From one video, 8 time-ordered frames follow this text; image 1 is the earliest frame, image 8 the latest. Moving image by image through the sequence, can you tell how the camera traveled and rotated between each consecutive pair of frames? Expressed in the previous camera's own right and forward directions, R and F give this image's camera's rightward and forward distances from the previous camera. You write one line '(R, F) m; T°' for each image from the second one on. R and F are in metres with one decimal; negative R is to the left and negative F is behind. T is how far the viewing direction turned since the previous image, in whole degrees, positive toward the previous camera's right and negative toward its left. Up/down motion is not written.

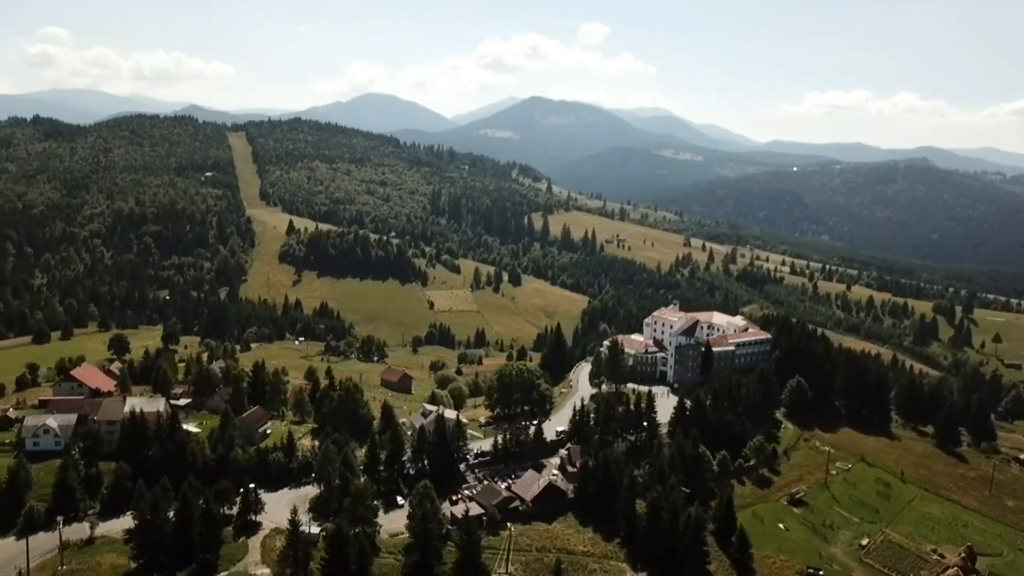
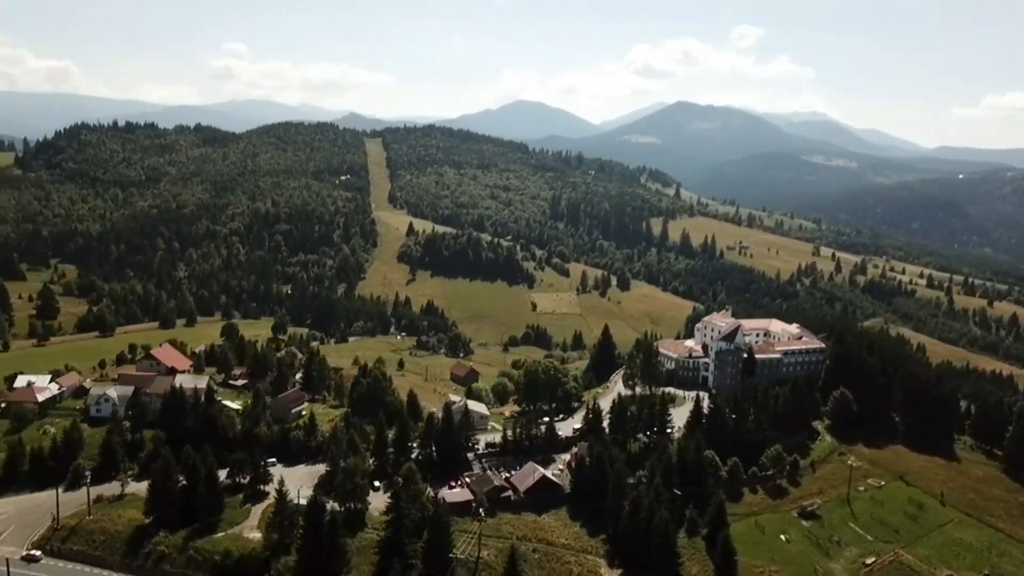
(+12.2, -1.1) m; -10°
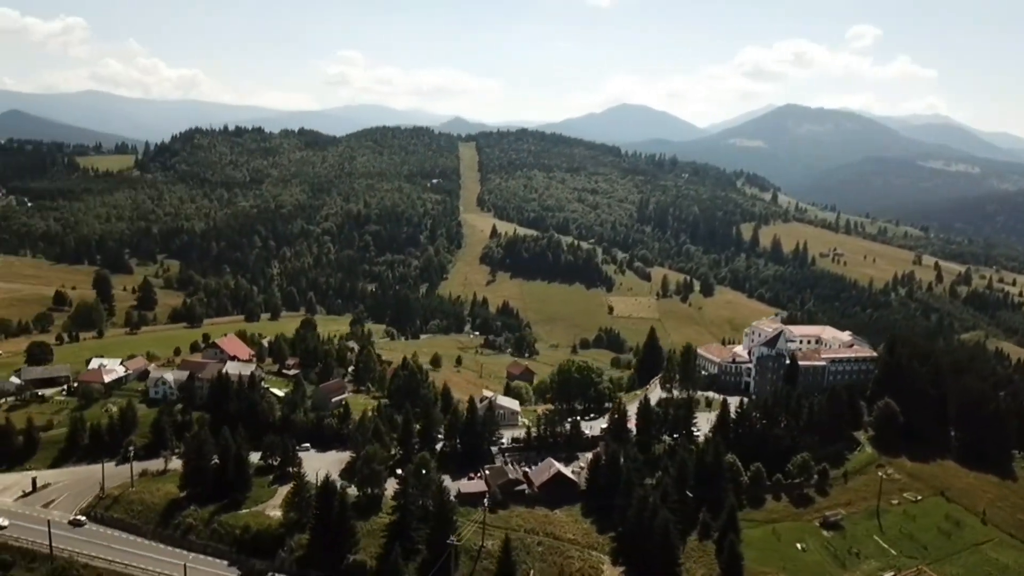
(+7.0, -1.1) m; -7°
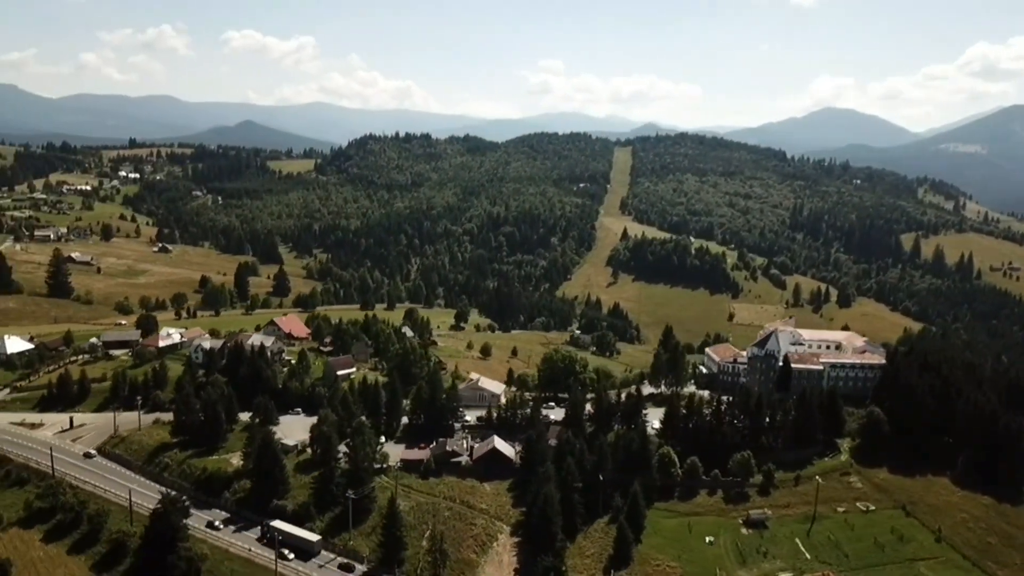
(+22.4, -2.1) m; -14°
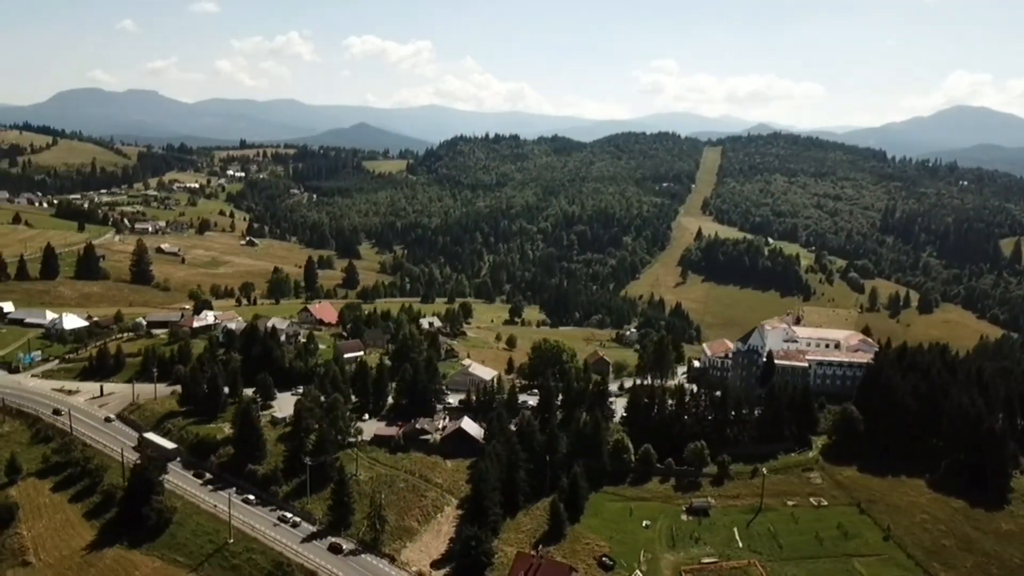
(+13.5, -2.6) m; -8°
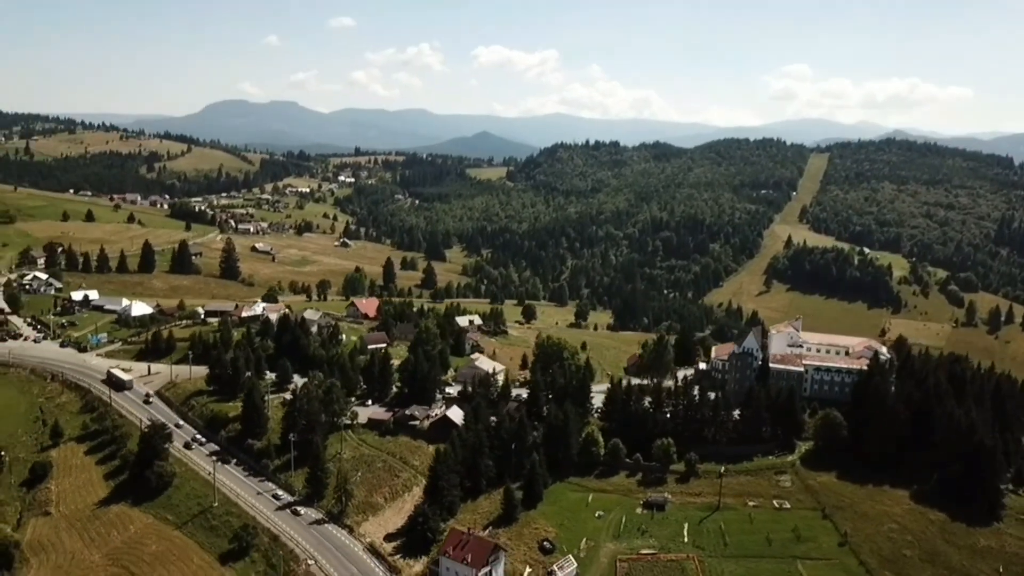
(+13.6, -2.4) m; -9°
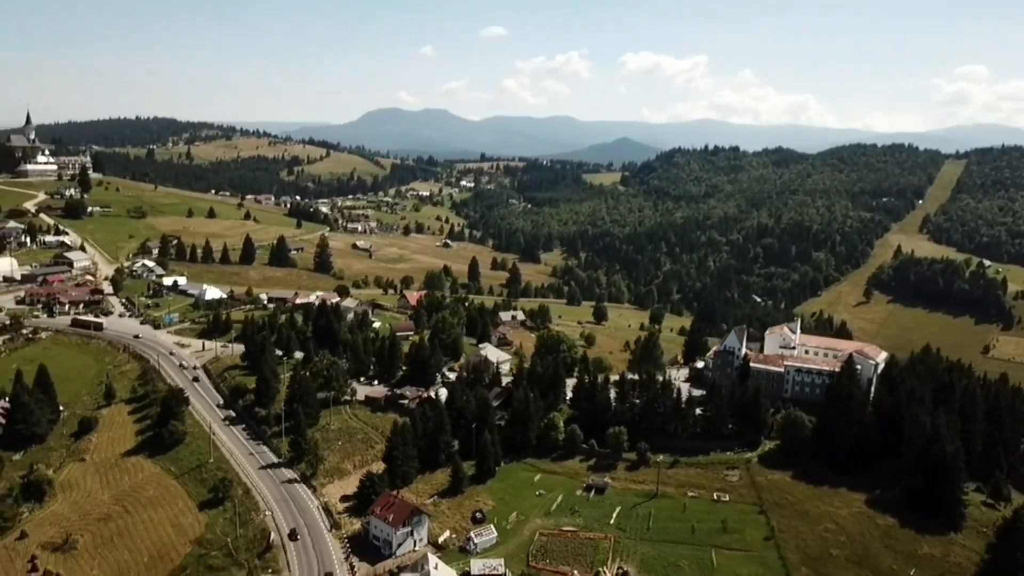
(+17.0, -3.3) m; -10°
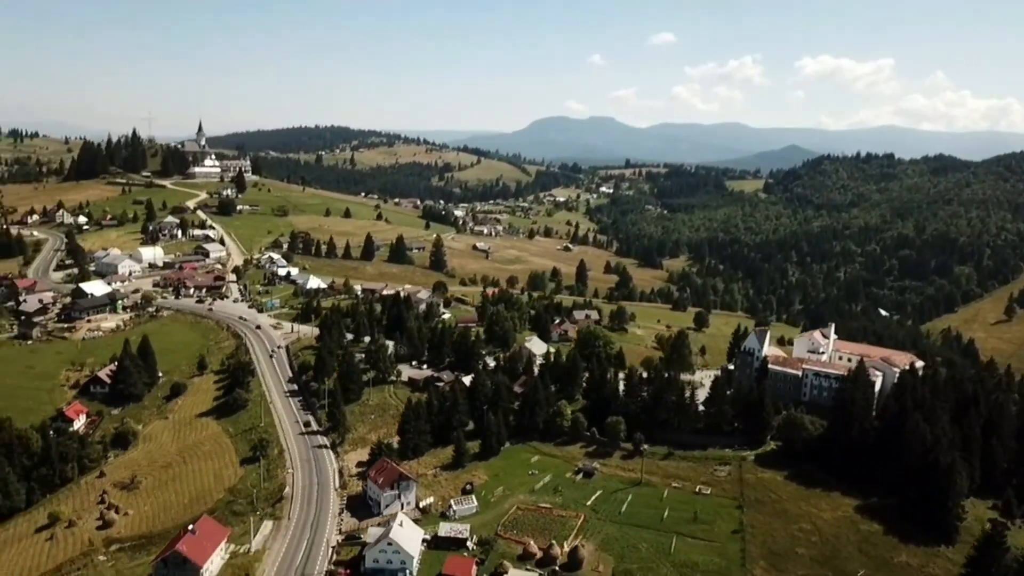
(+15.3, -3.6) m; -11°
